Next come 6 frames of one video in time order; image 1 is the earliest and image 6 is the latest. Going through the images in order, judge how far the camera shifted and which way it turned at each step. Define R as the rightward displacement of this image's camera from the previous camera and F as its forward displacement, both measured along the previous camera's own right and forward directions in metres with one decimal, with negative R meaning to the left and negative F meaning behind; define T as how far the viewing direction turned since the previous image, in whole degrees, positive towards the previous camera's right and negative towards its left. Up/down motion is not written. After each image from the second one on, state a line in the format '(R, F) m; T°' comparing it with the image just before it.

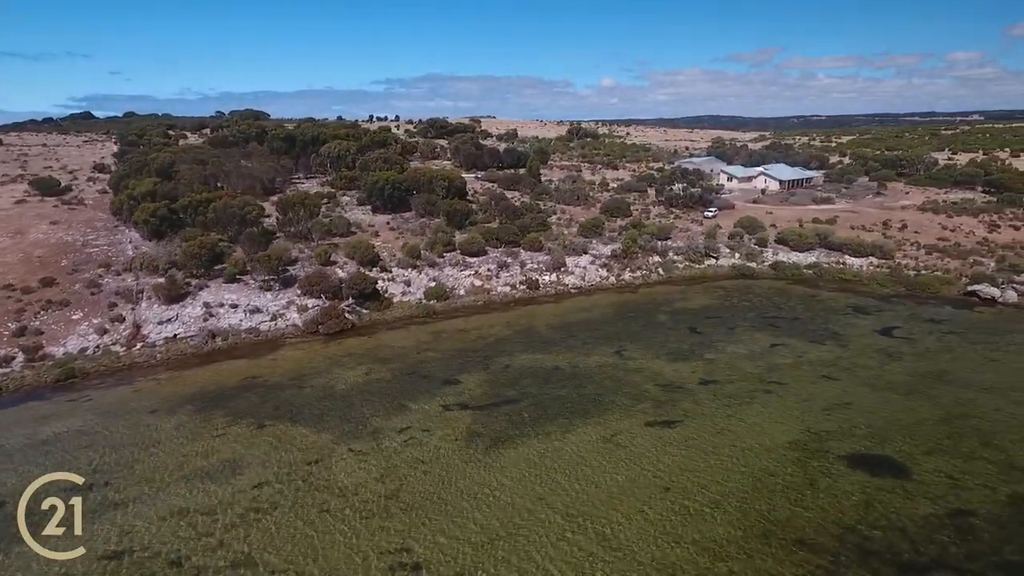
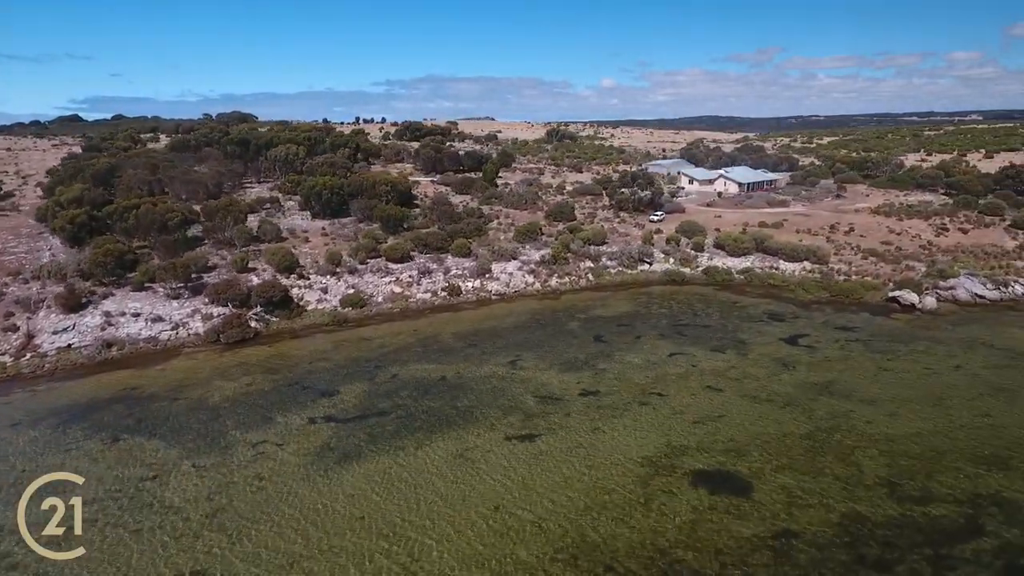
(+5.6, +0.5) m; 0°
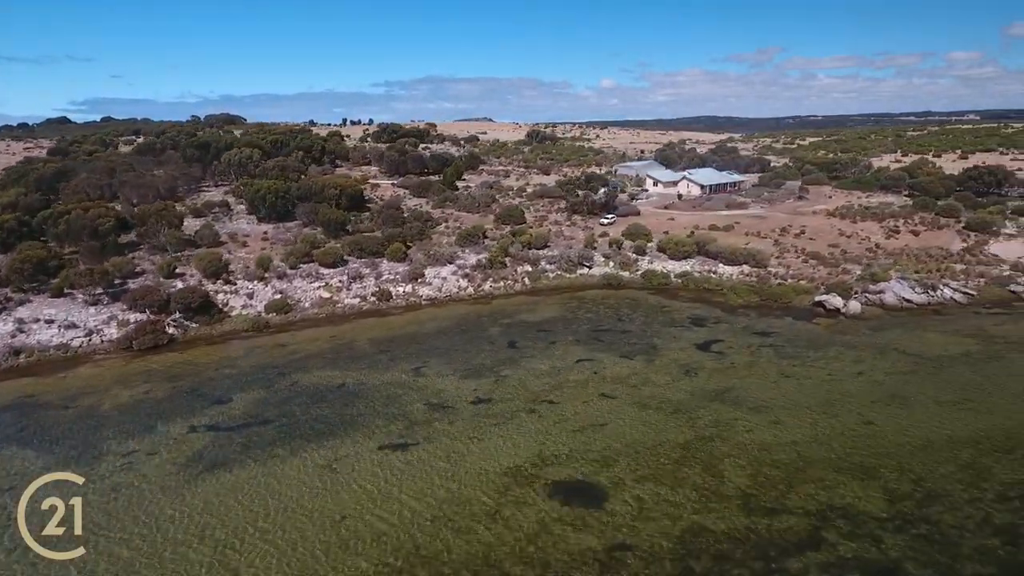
(+4.9, +0.2) m; 0°
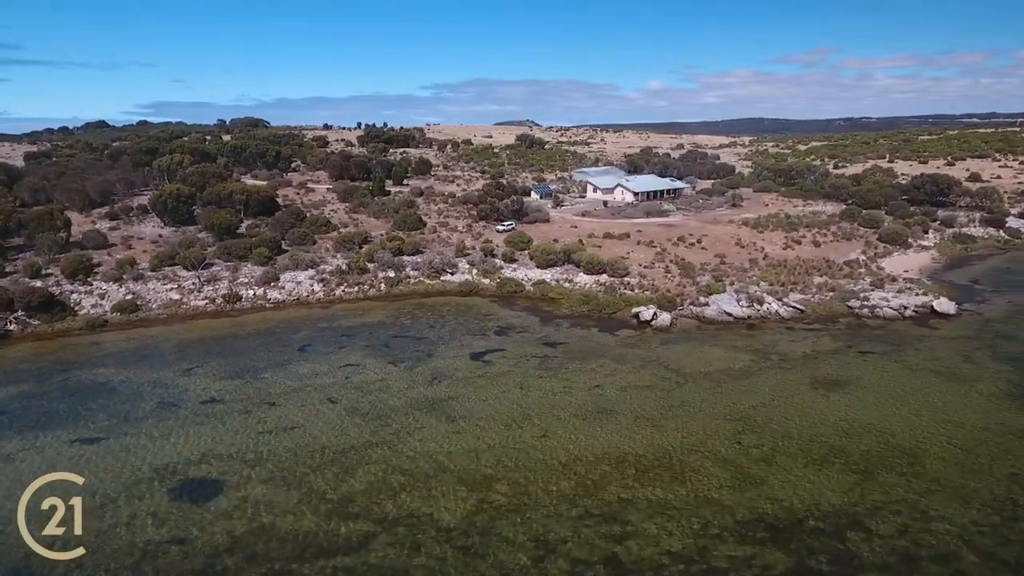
(+14.7, -0.3) m; -4°
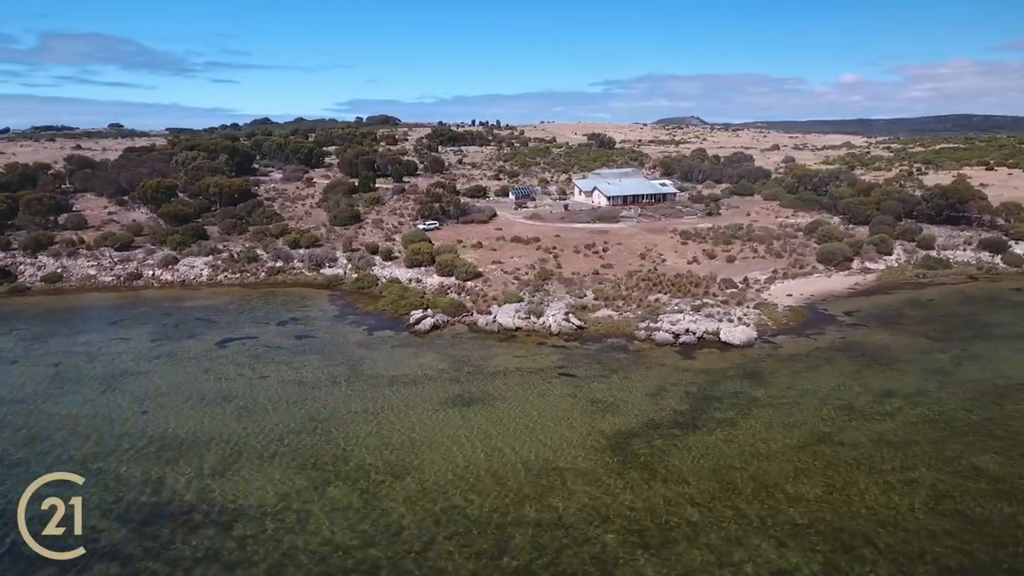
(+24.1, +2.2) m; -15°
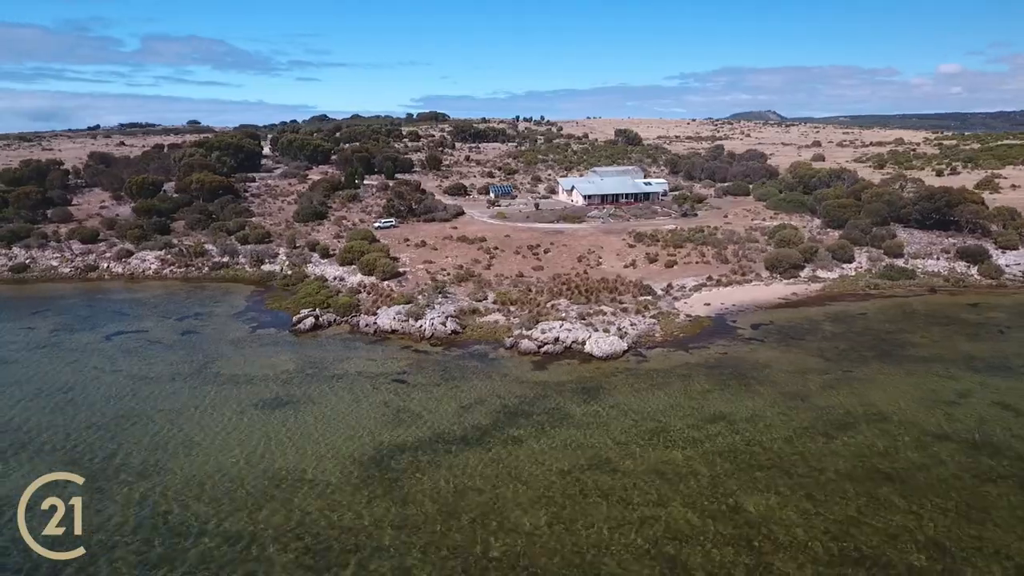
(+11.4, +1.7) m; -6°
